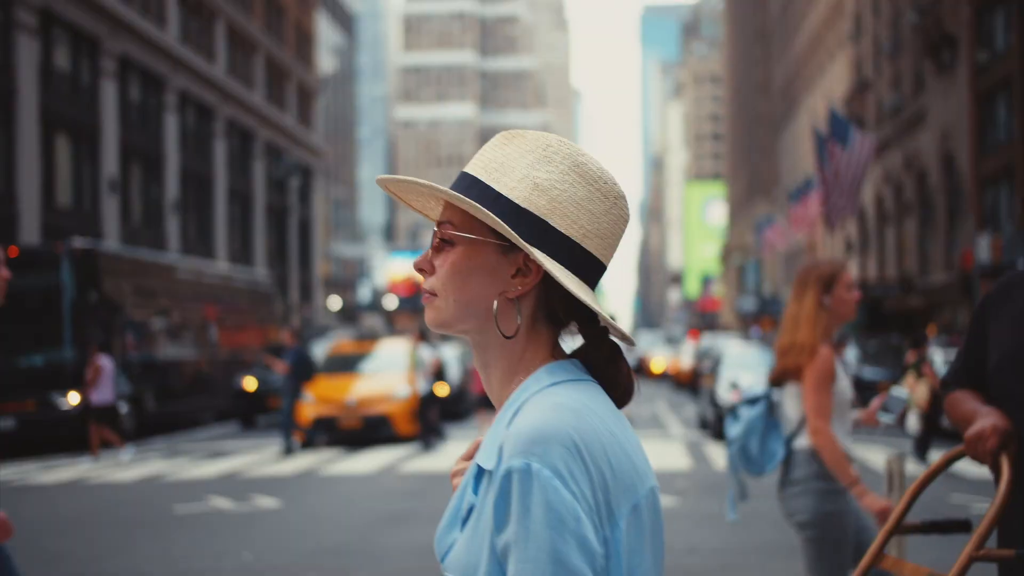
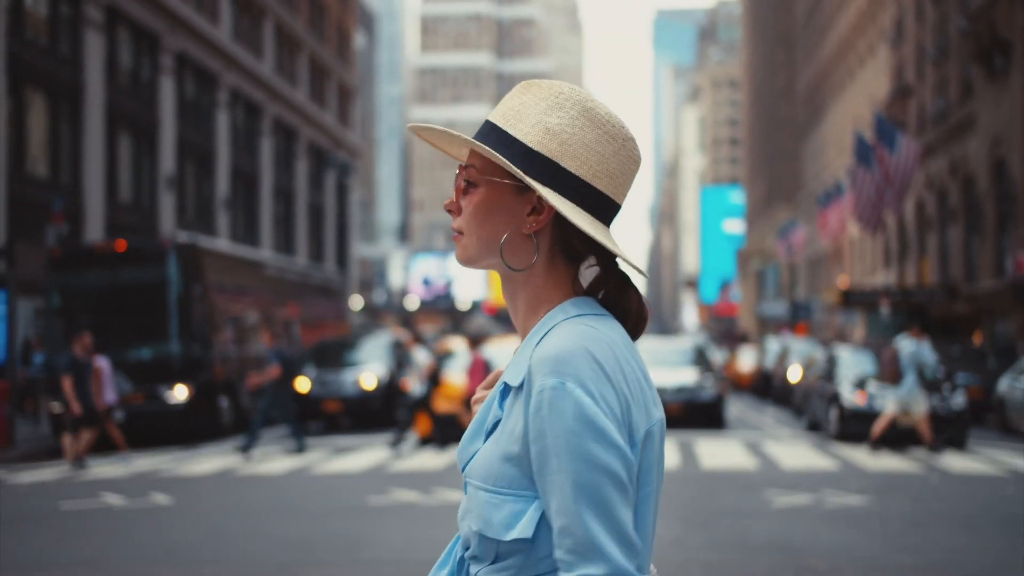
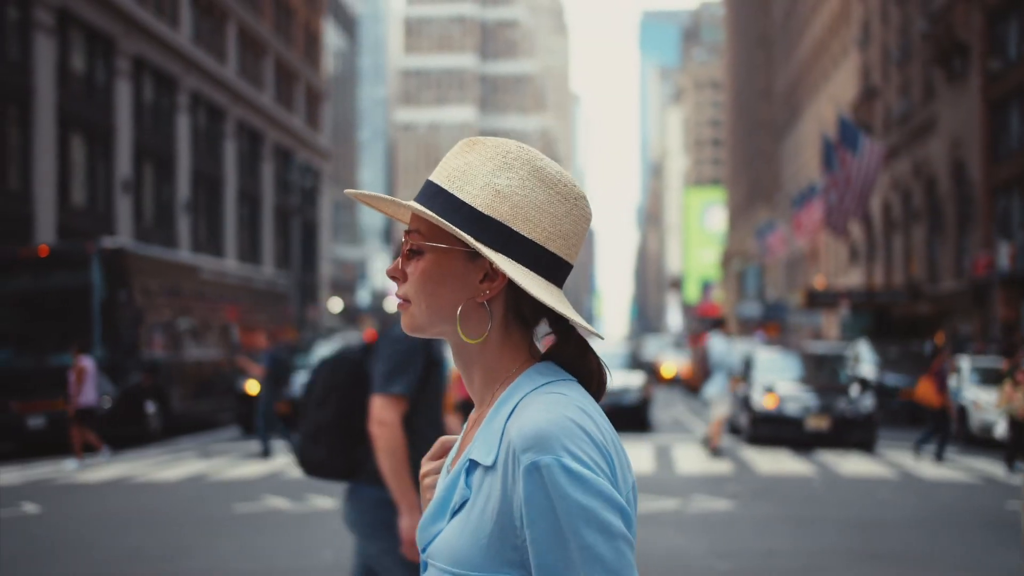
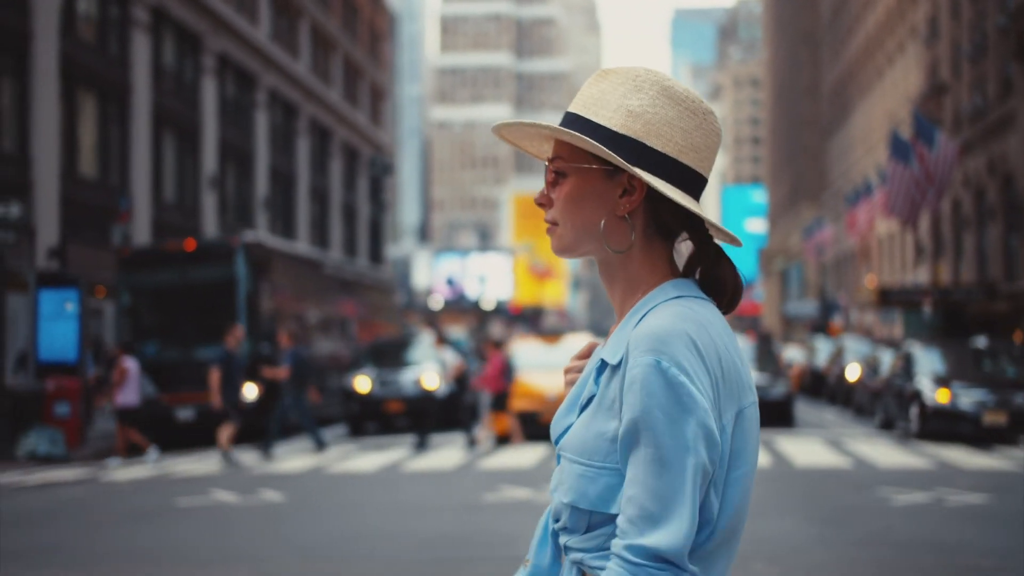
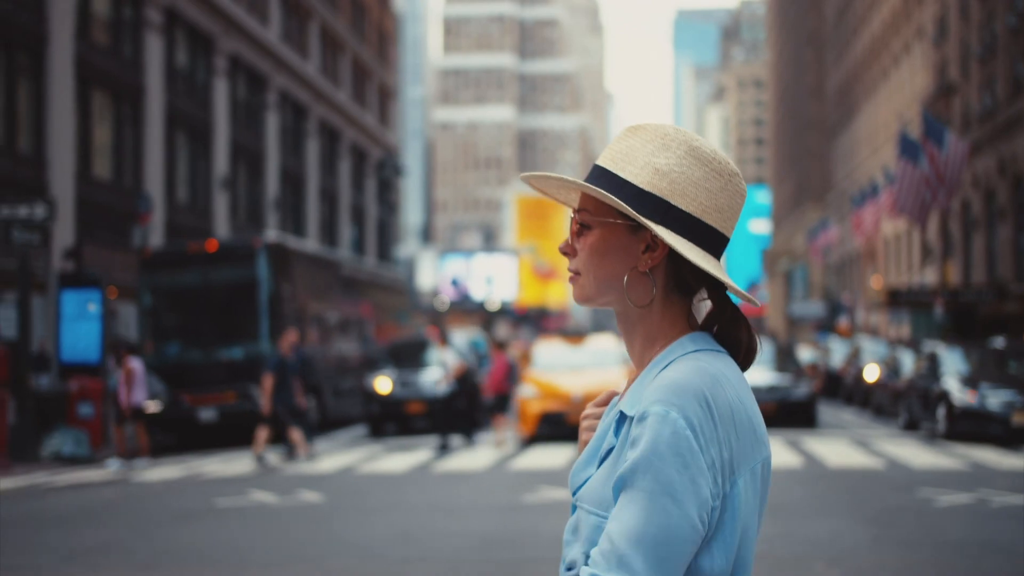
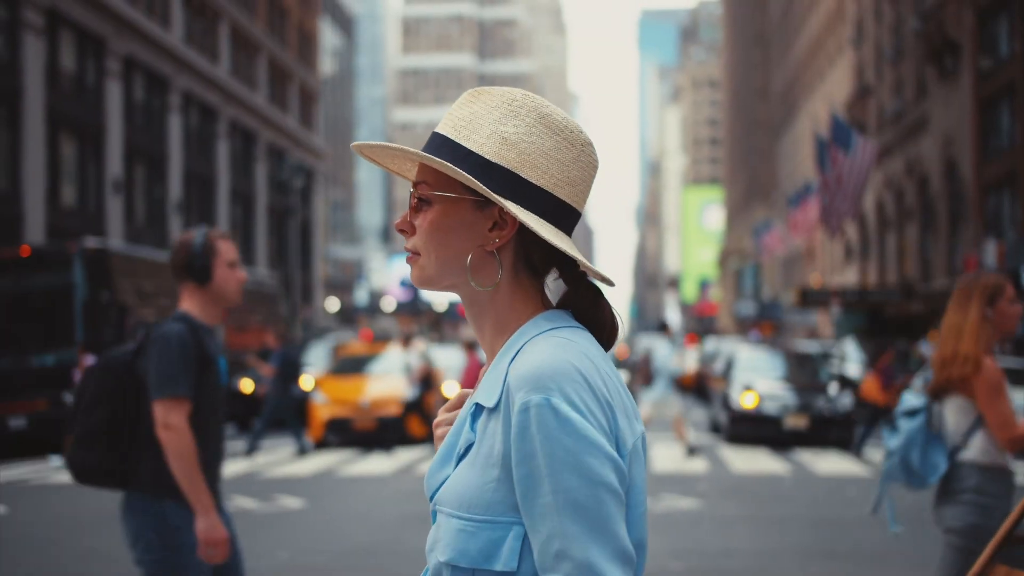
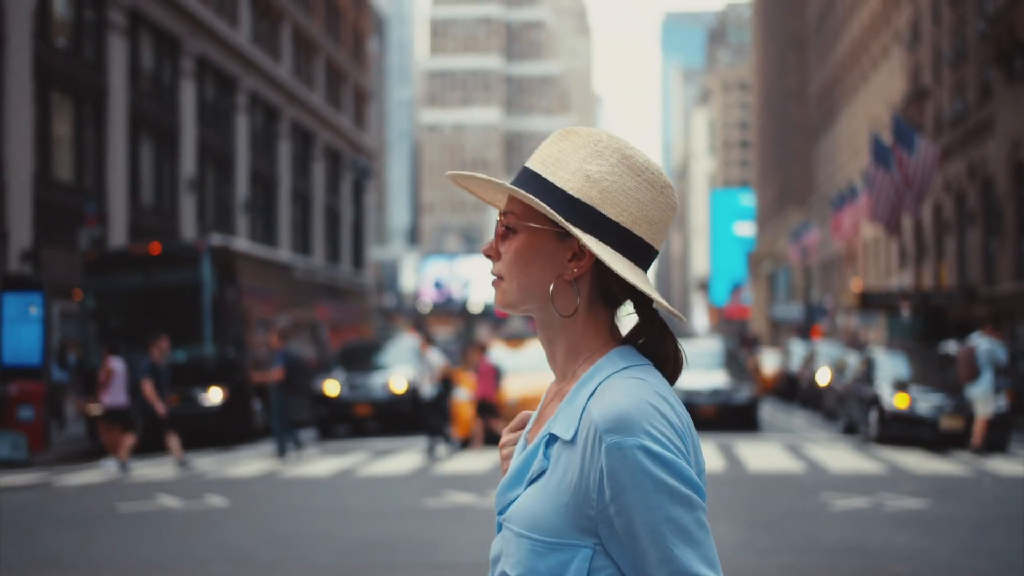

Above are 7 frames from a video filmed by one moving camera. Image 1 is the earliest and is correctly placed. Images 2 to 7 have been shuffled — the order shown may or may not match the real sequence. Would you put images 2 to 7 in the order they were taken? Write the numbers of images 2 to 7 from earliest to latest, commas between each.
6, 3, 2, 7, 4, 5
